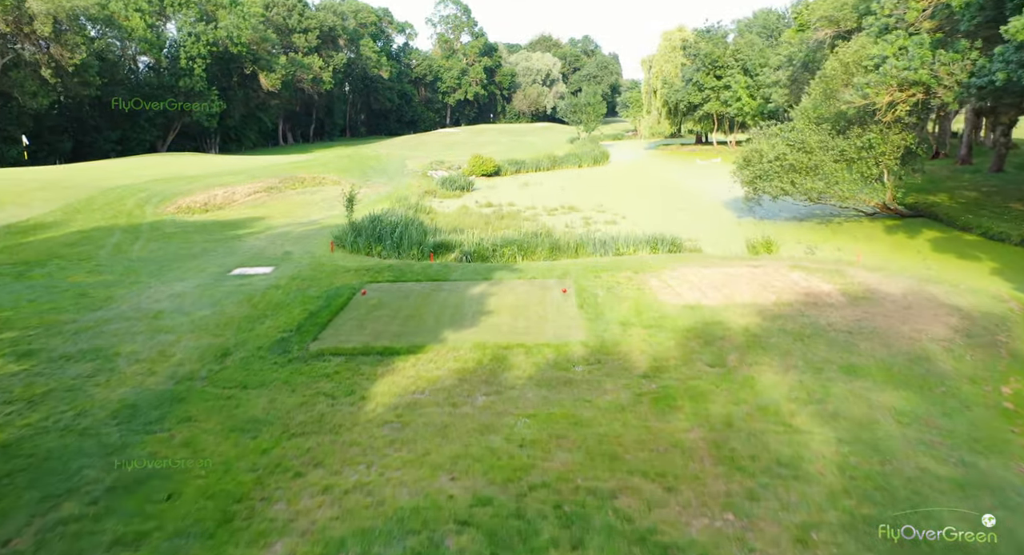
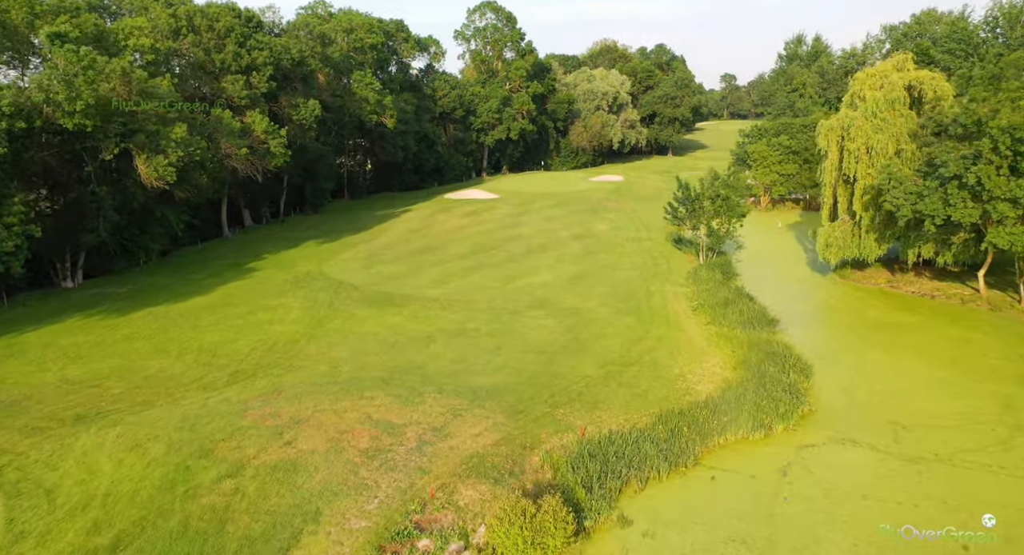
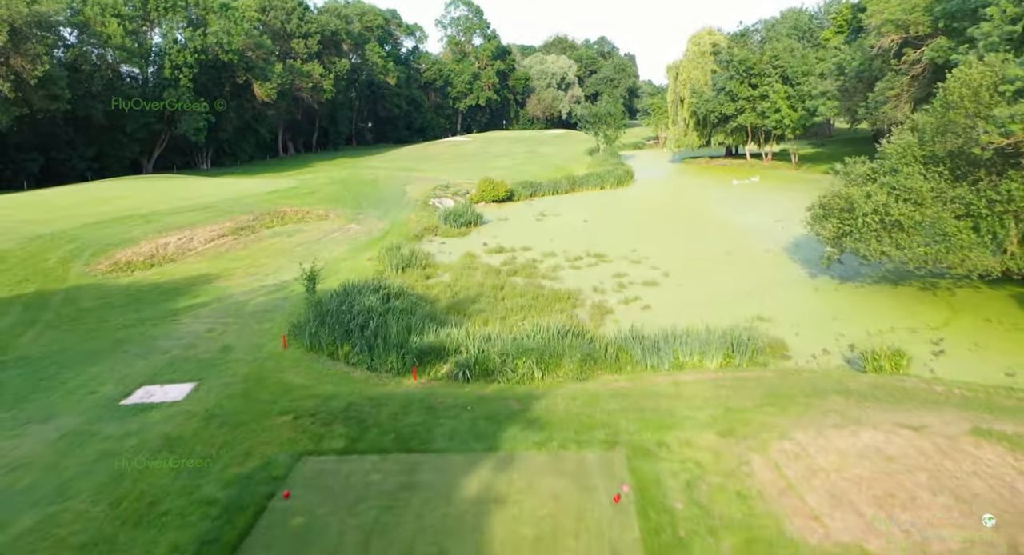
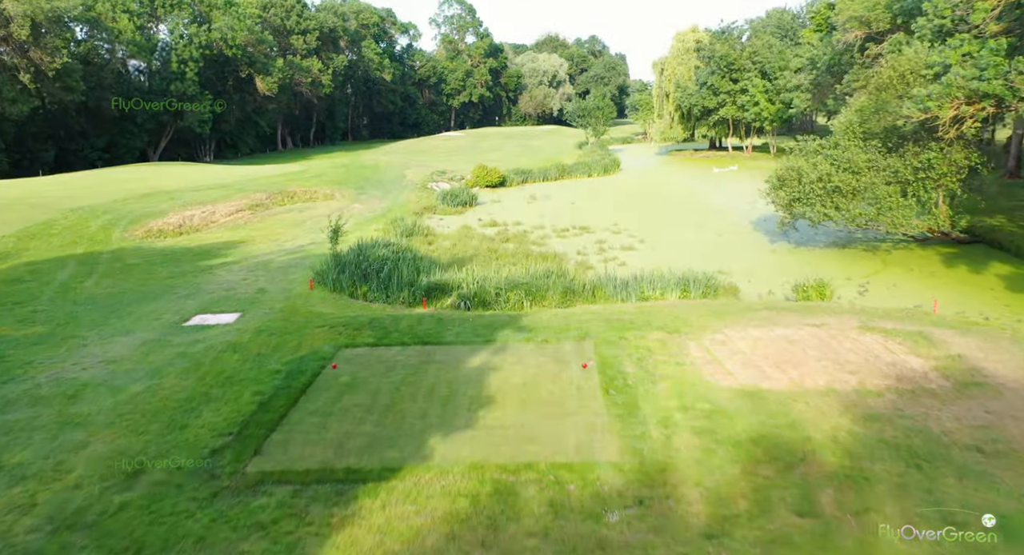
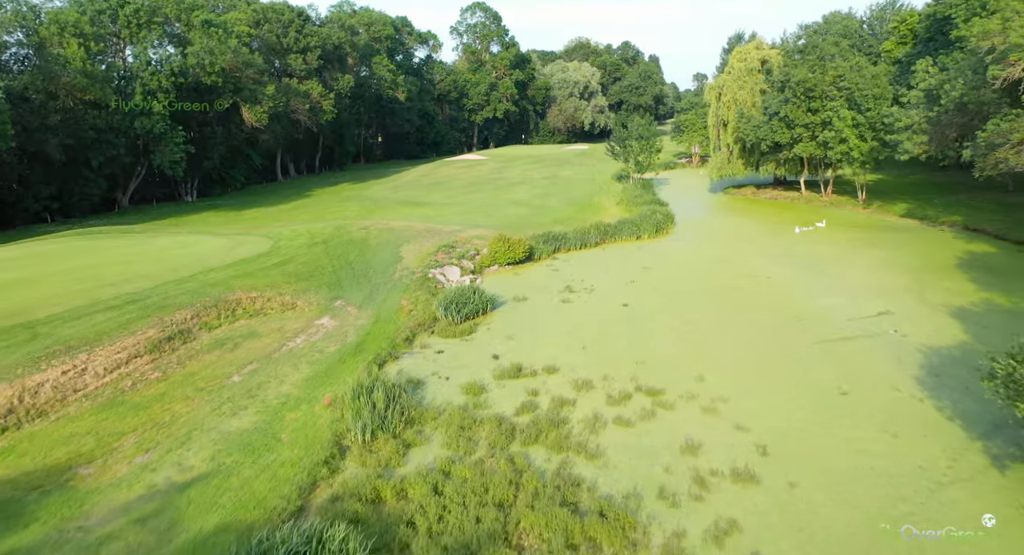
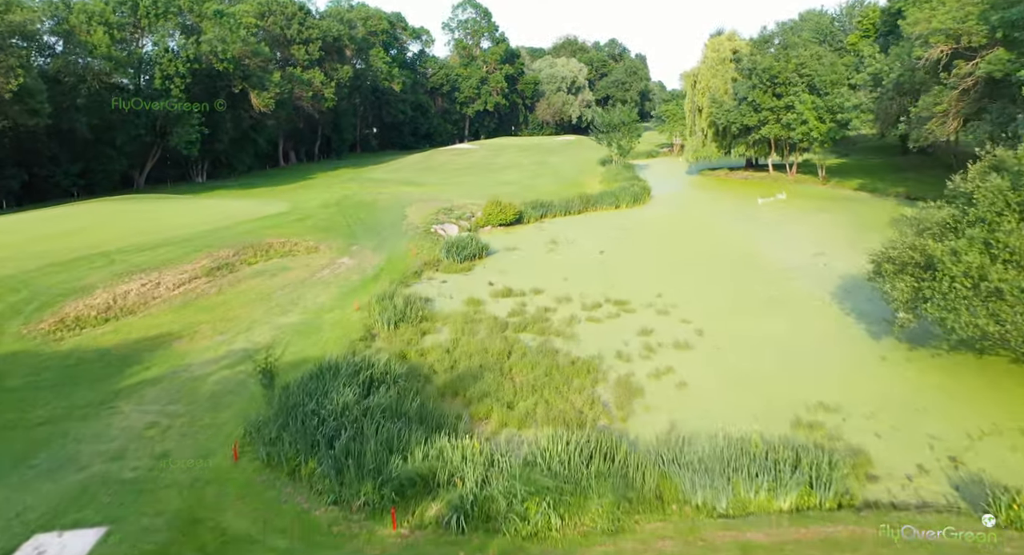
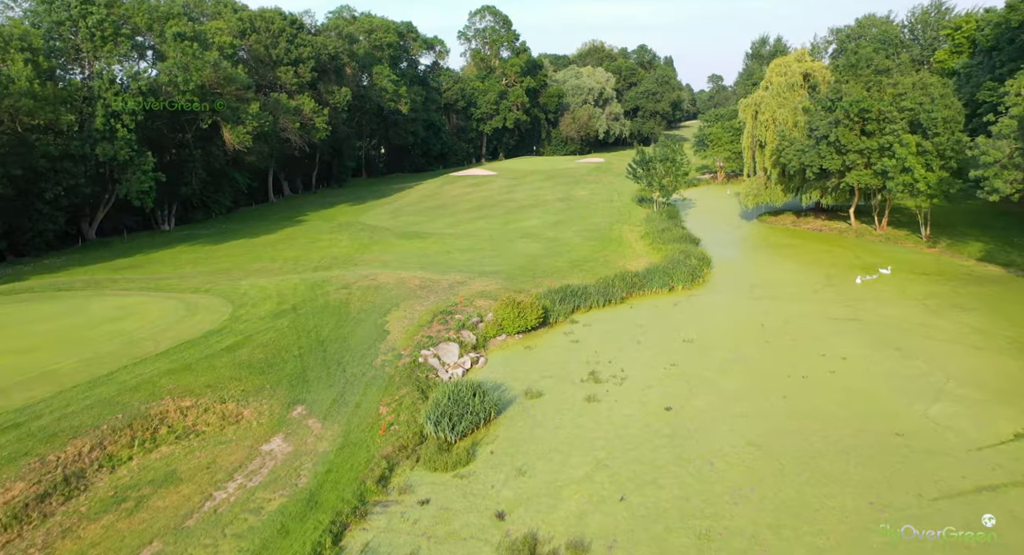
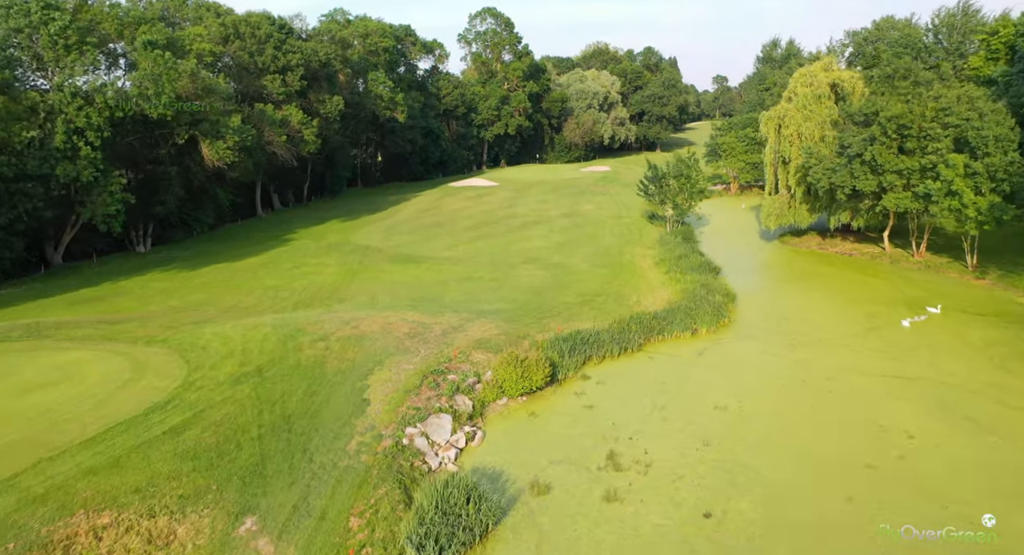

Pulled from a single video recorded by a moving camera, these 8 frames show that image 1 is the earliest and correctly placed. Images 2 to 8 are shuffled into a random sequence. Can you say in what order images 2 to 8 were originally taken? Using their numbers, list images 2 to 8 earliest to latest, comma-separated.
4, 3, 6, 5, 7, 8, 2
